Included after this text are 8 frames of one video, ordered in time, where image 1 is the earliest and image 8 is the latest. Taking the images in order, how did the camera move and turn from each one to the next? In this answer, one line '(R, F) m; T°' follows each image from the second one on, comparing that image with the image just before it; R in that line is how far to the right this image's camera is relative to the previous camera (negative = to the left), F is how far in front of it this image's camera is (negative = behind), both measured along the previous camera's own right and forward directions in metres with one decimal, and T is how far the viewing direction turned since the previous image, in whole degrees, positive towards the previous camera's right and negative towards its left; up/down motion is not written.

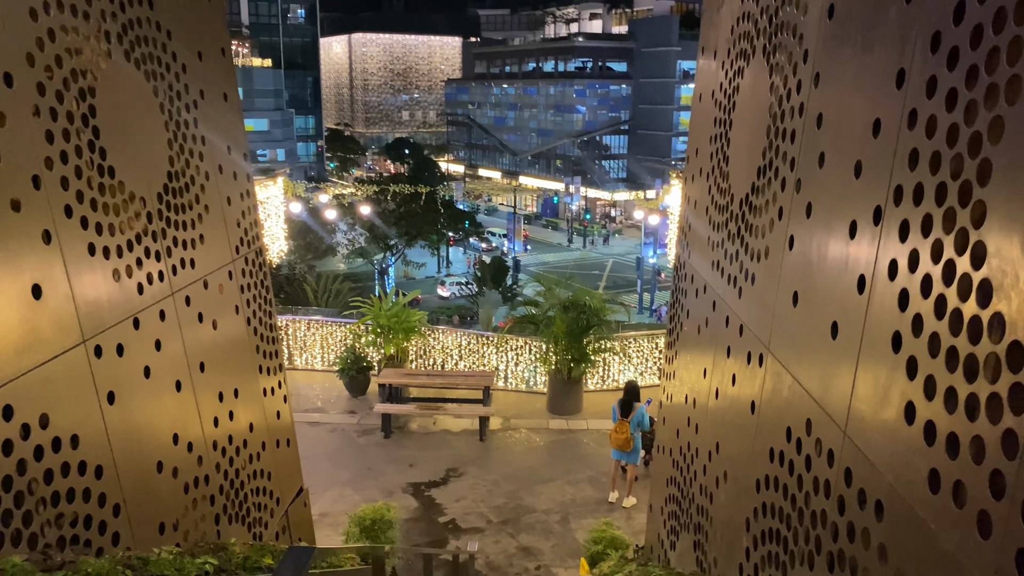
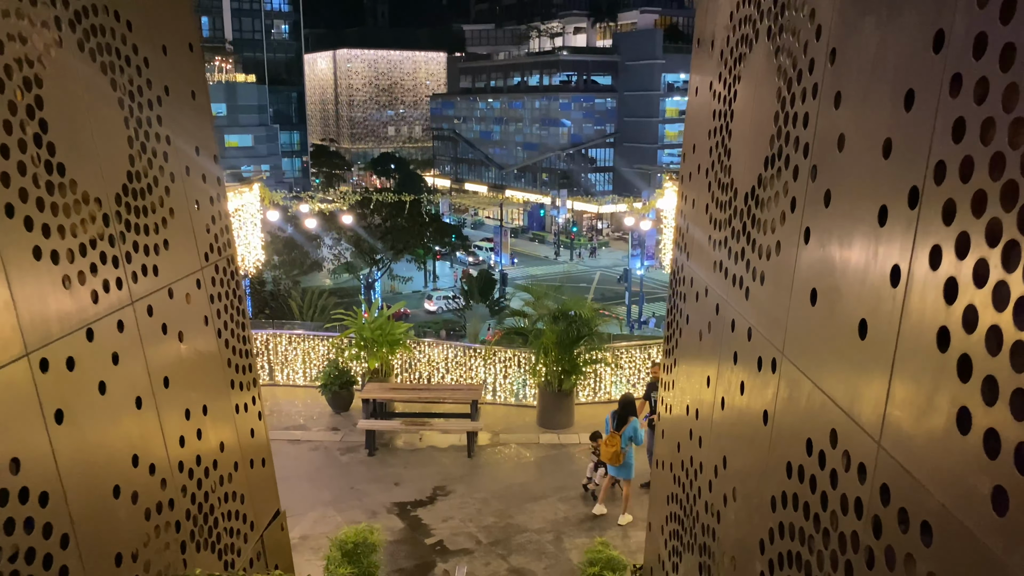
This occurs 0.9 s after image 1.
(0.0, +0.3) m; +1°
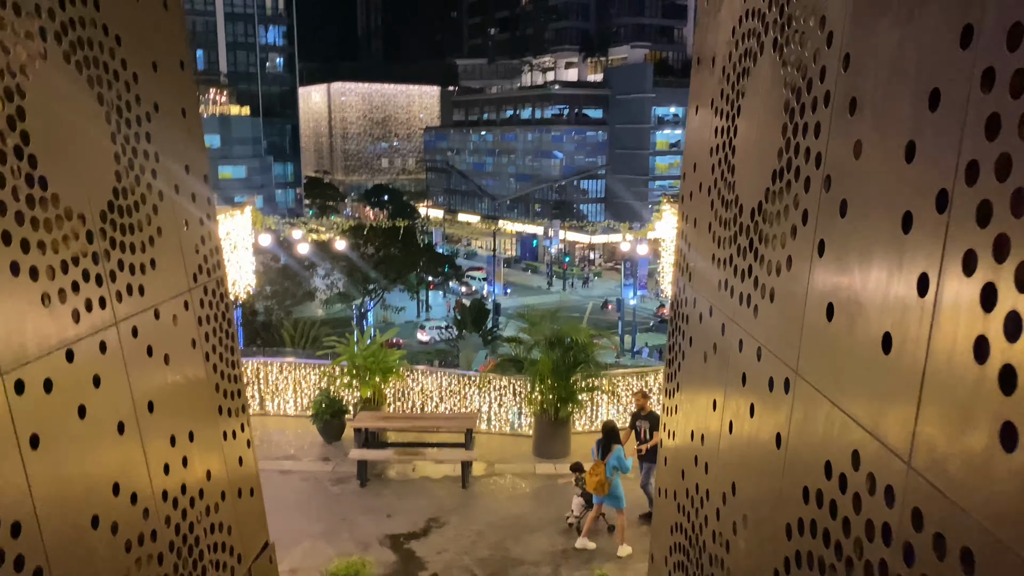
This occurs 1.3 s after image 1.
(0.0, +0.1) m; +1°
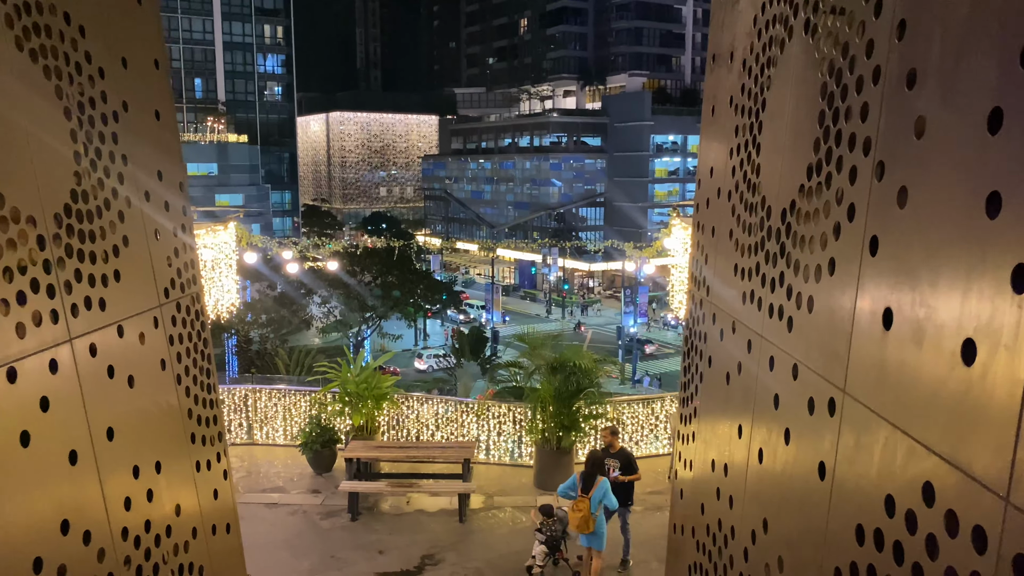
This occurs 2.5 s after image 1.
(0.0, +0.3) m; 0°
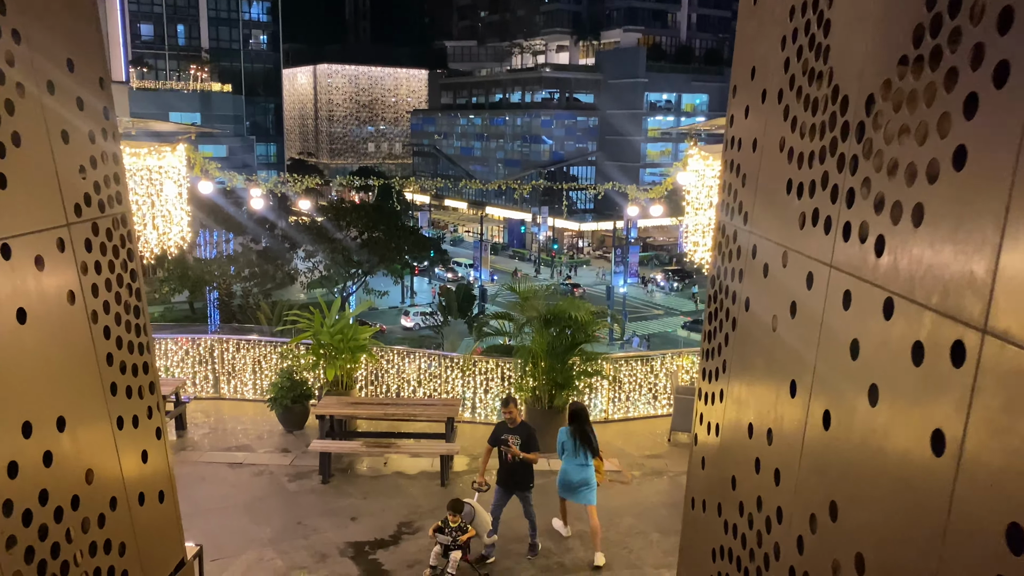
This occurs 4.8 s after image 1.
(0.0, +0.7) m; +1°
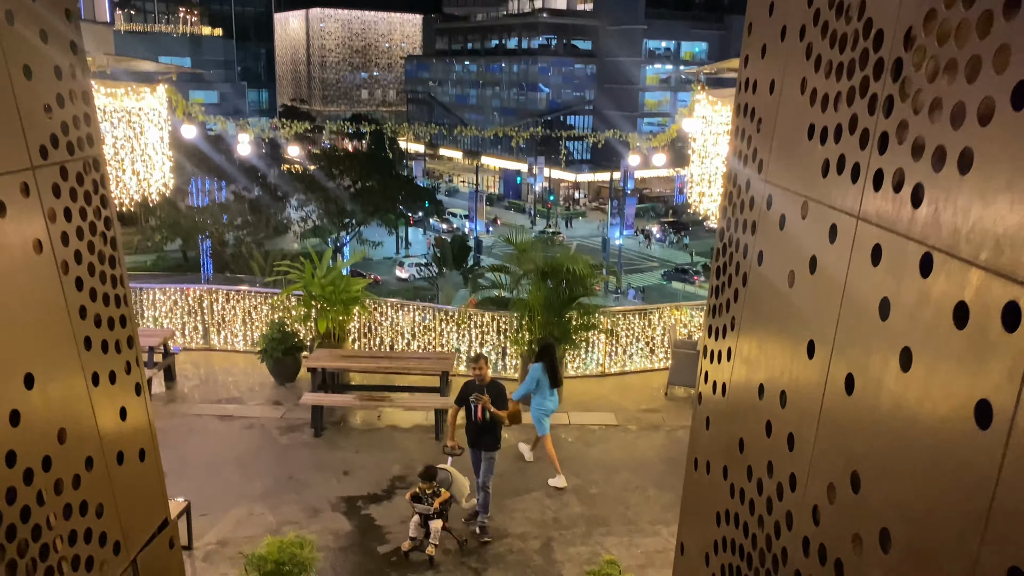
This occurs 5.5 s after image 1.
(0.0, +0.2) m; 0°
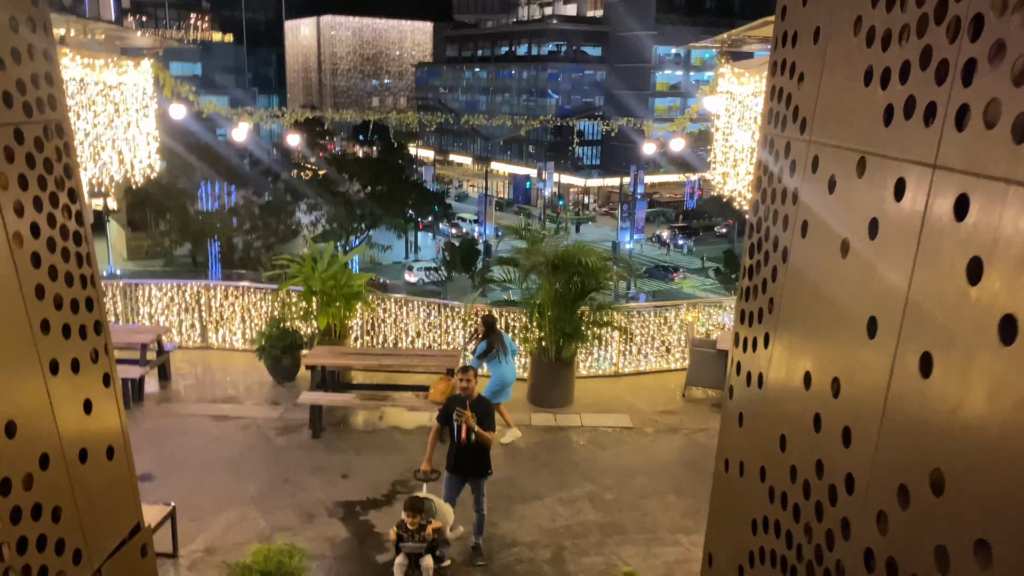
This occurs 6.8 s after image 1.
(0.0, +0.3) m; -1°
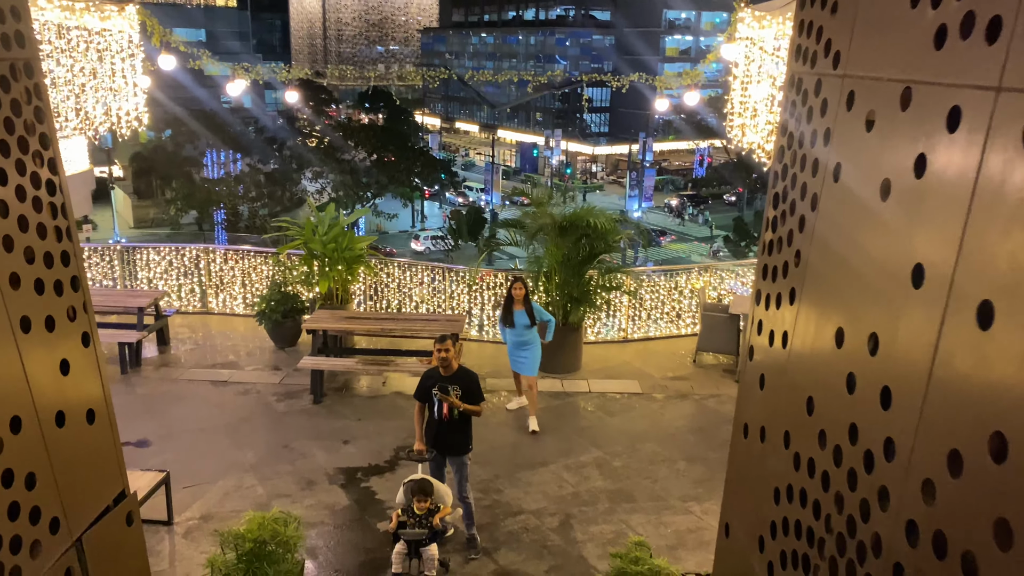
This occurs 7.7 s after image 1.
(0.0, +0.2) m; 0°
